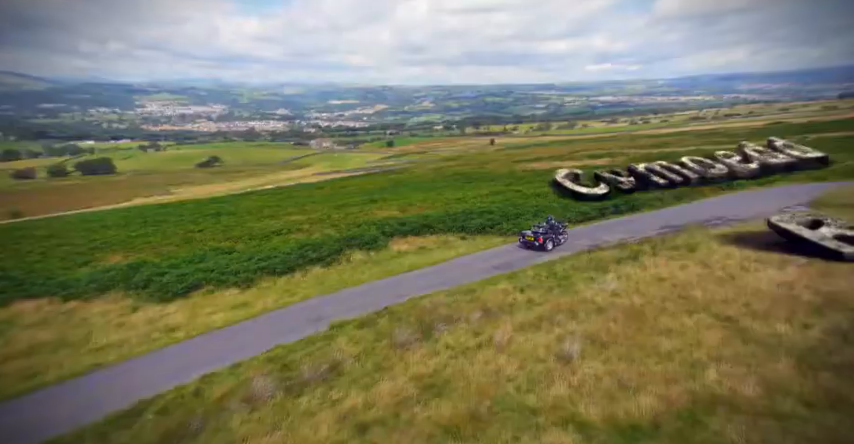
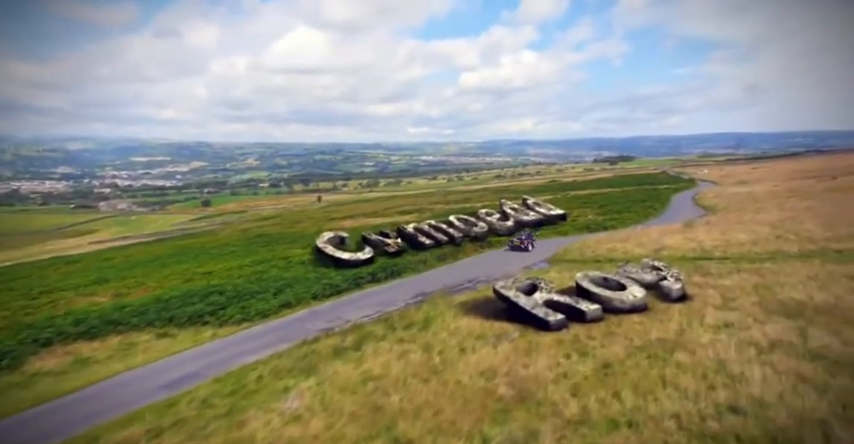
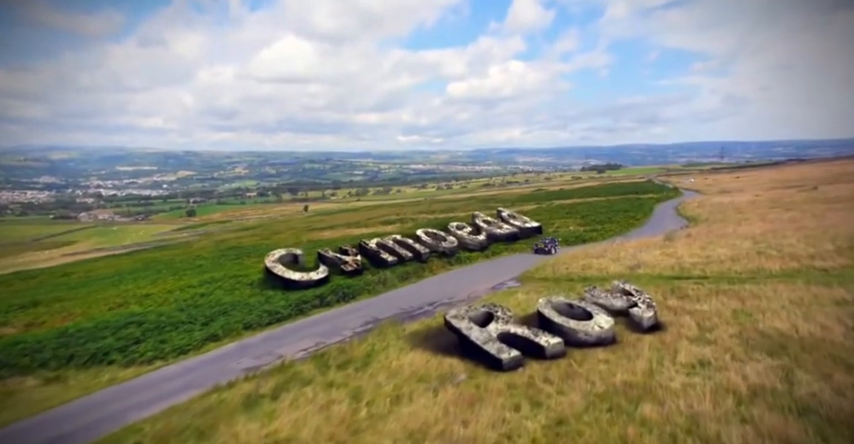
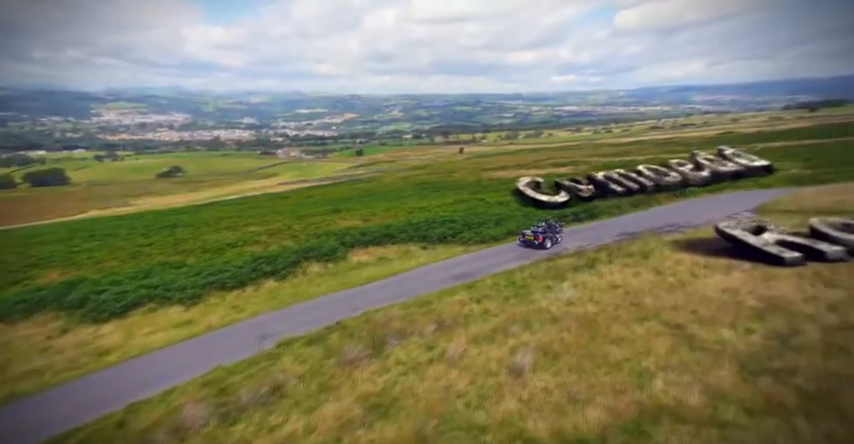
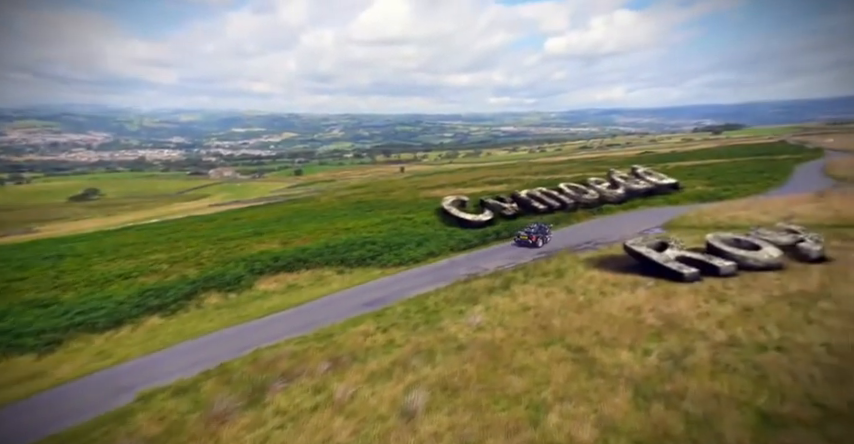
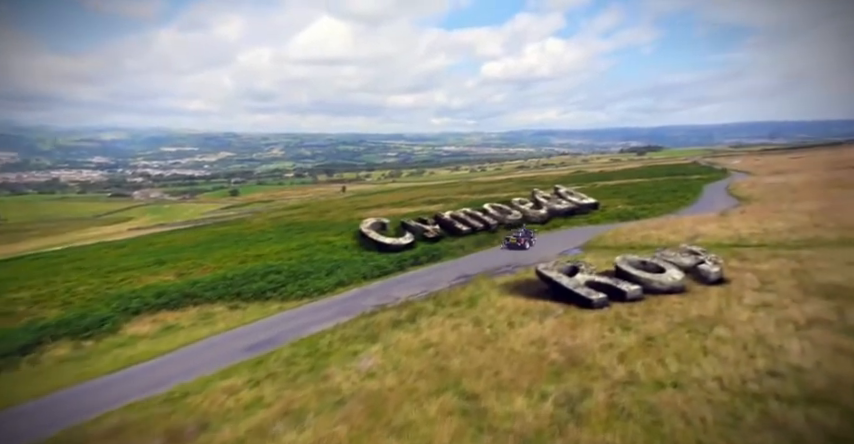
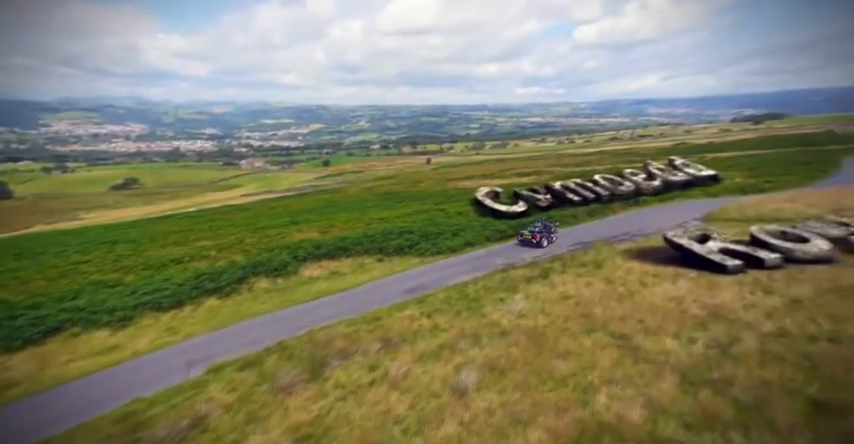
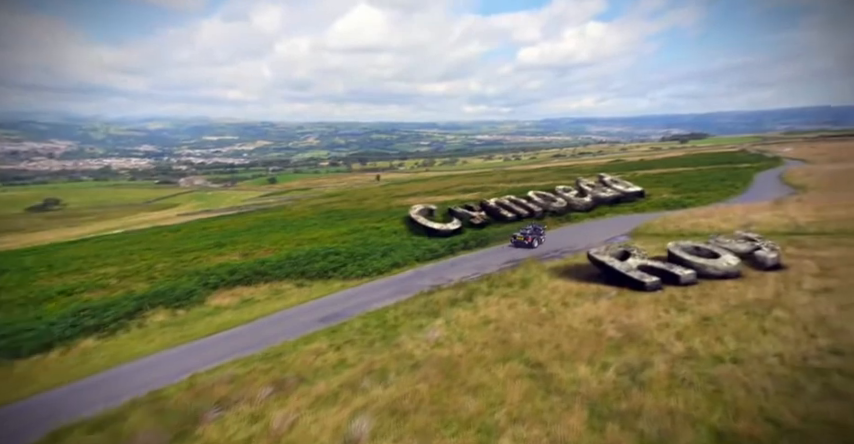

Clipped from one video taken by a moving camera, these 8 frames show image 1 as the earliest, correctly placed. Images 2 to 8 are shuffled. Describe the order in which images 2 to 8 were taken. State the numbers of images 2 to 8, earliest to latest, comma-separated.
4, 7, 5, 8, 6, 2, 3
